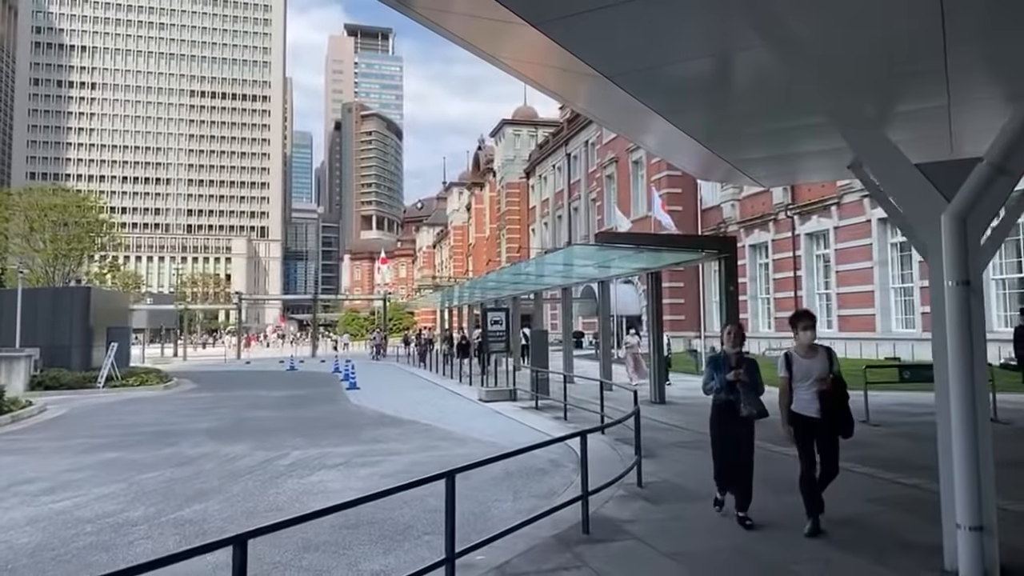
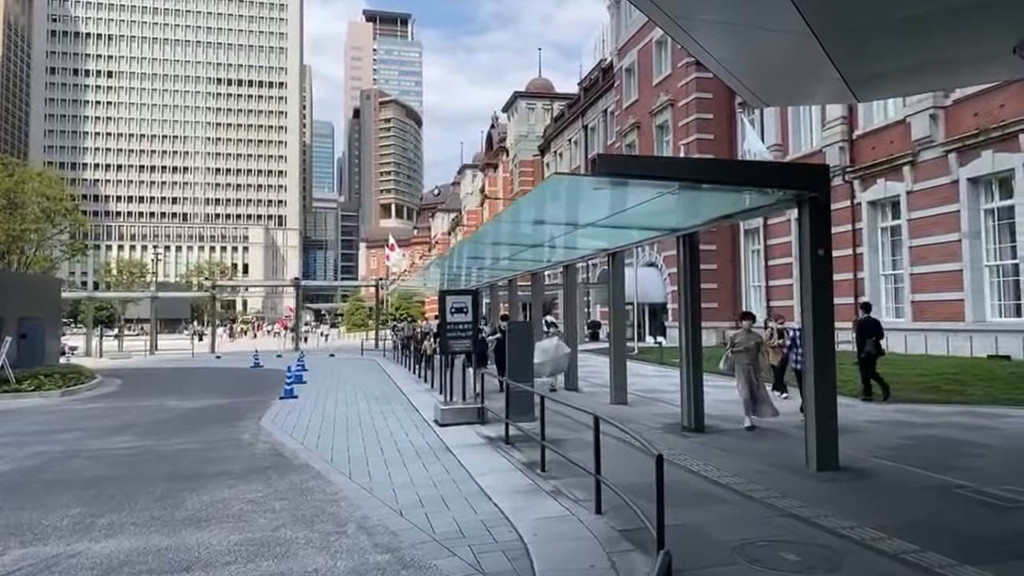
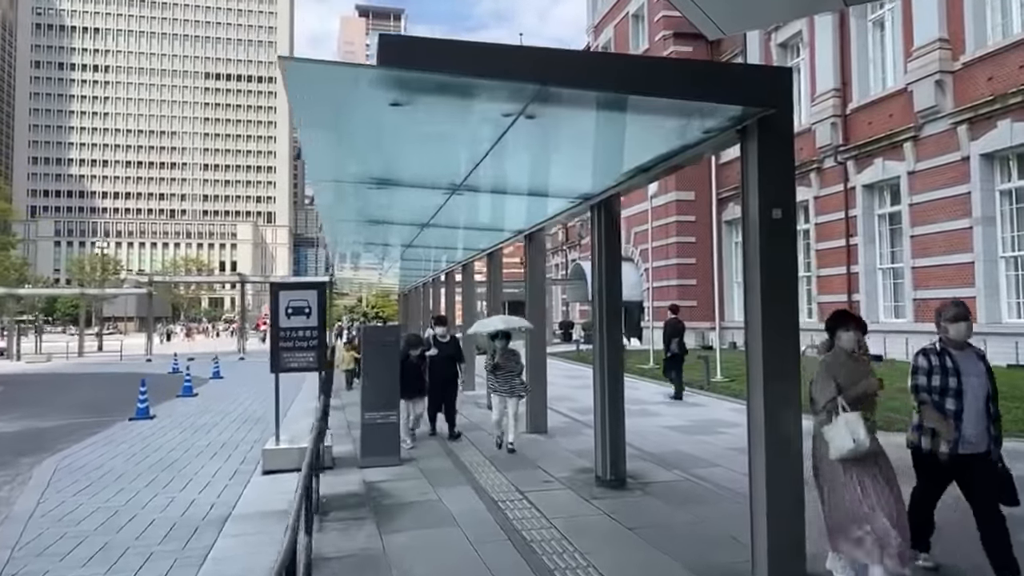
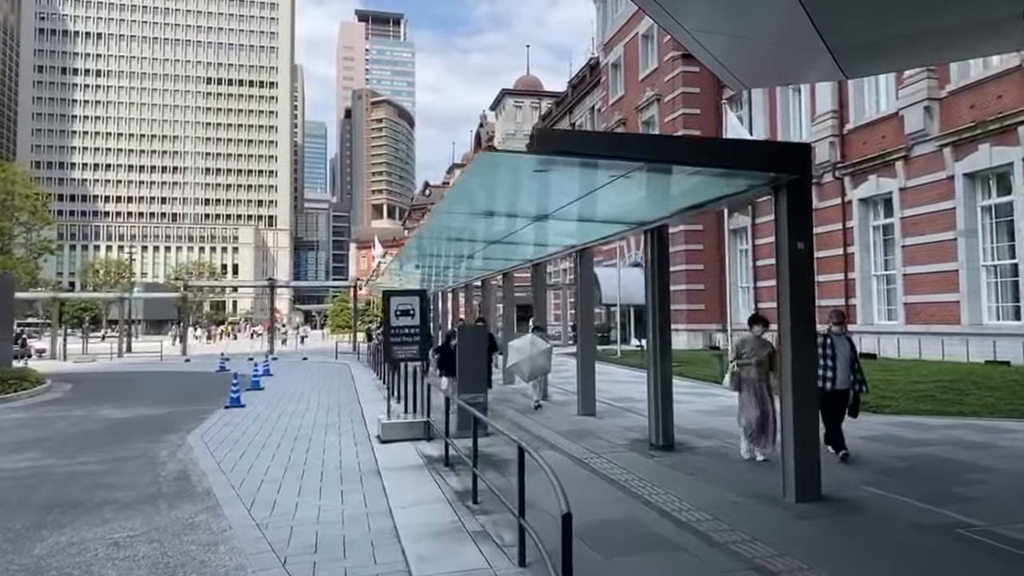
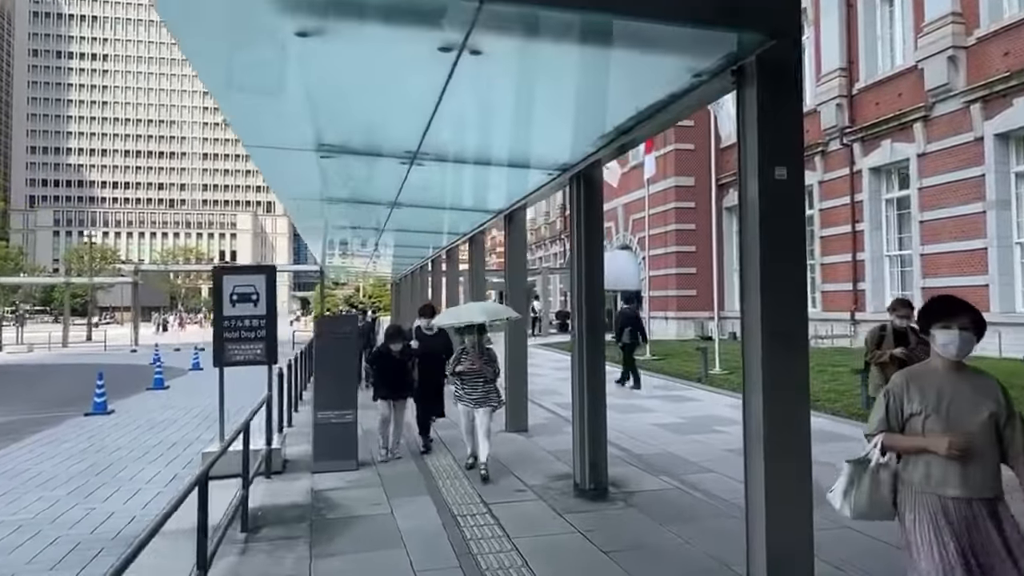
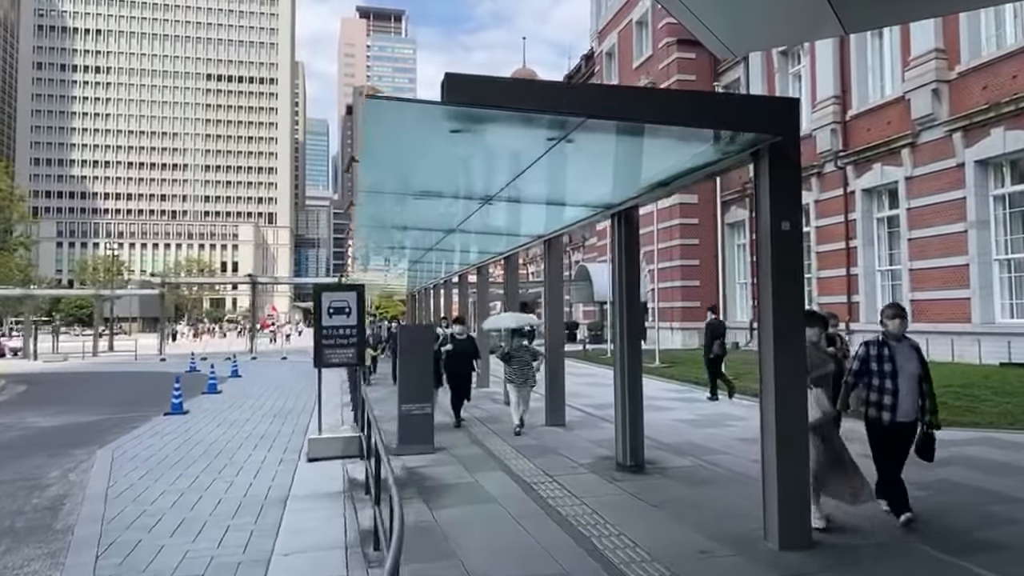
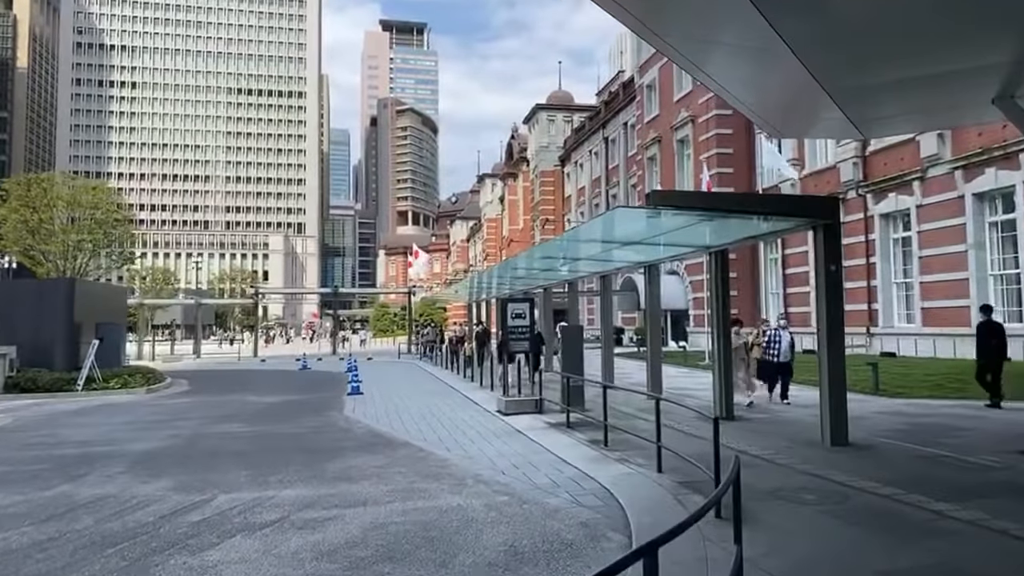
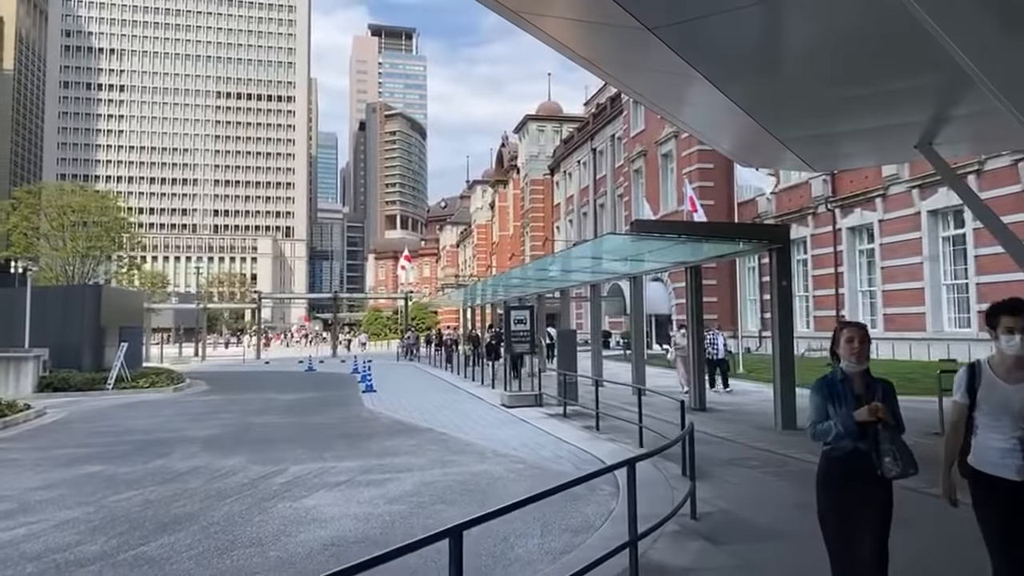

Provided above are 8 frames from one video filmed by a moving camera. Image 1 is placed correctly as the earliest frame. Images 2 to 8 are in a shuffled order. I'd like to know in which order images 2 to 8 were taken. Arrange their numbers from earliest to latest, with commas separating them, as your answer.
8, 7, 2, 4, 6, 3, 5
